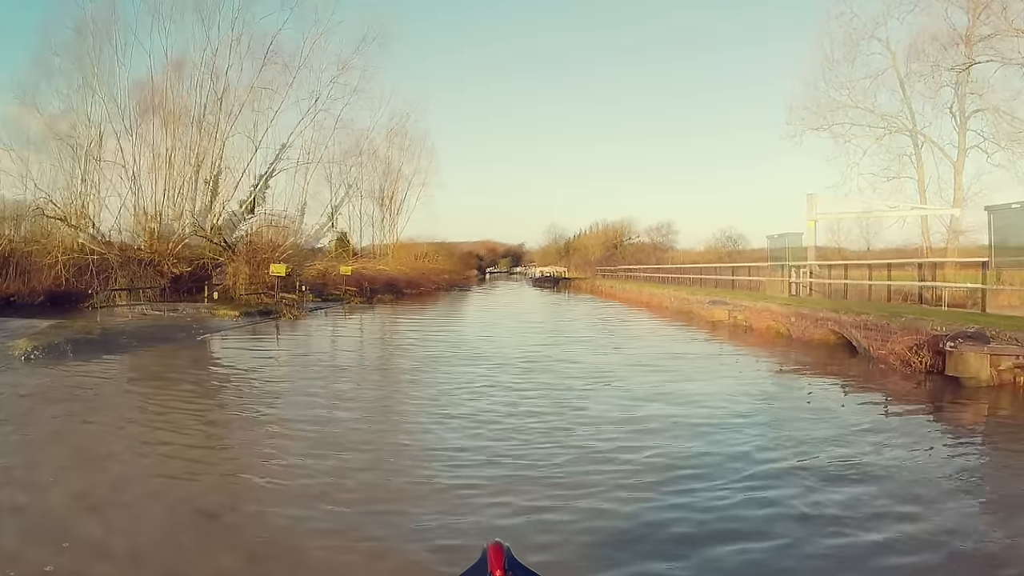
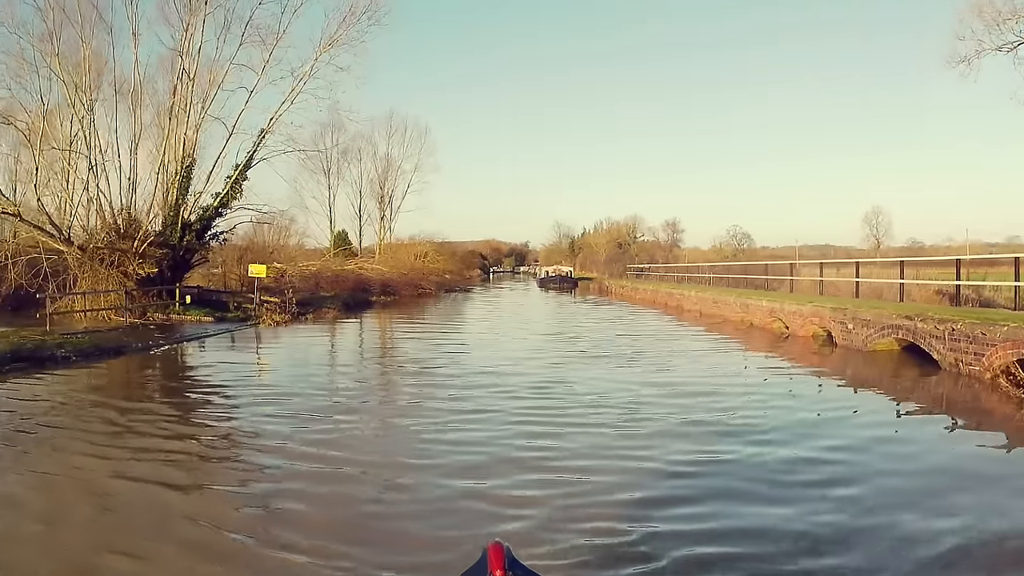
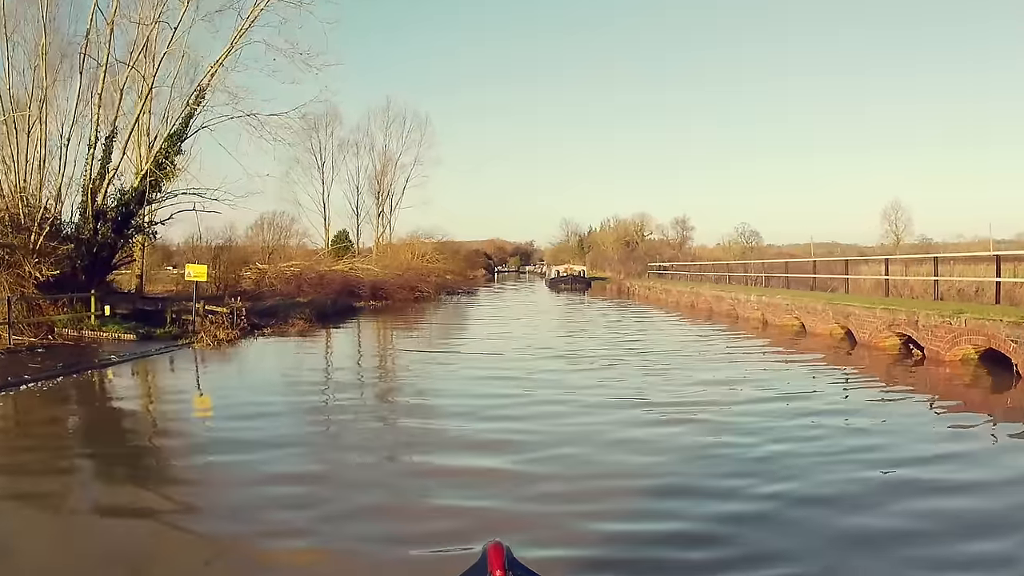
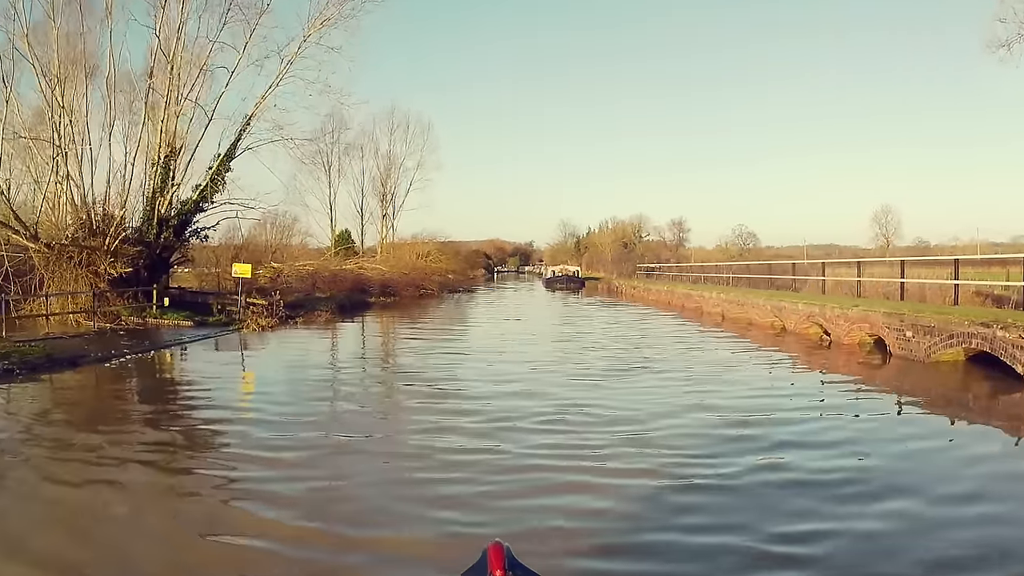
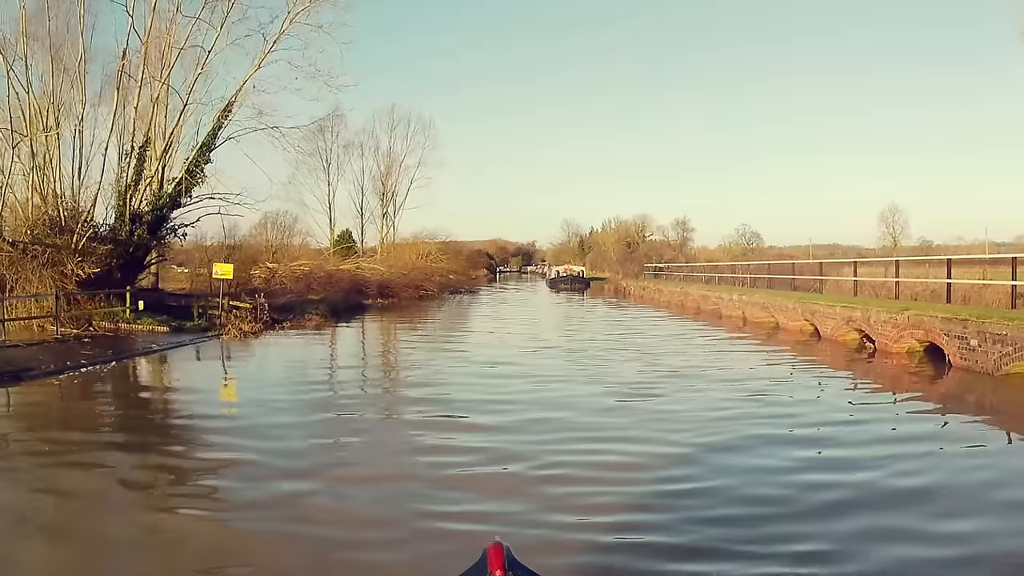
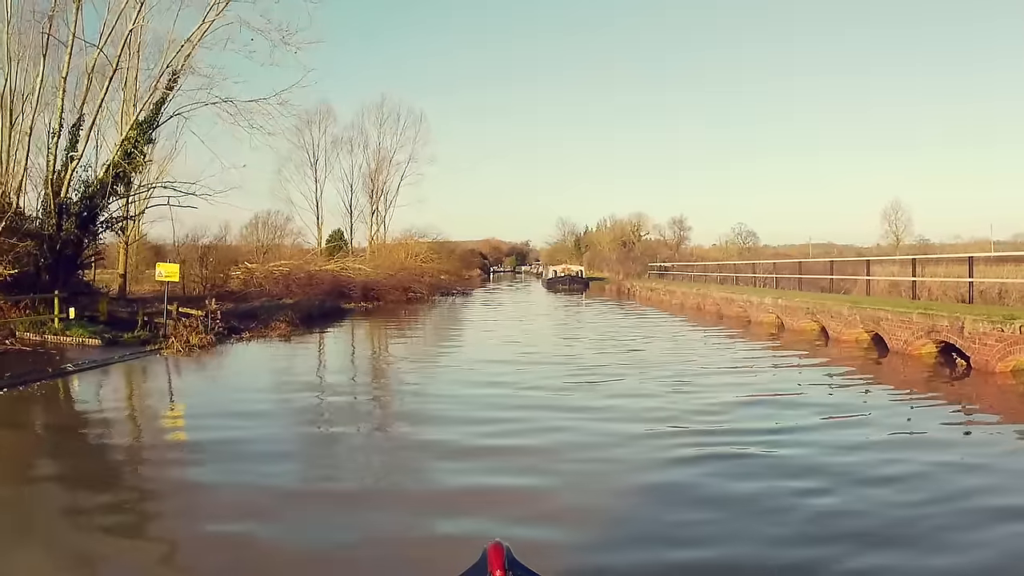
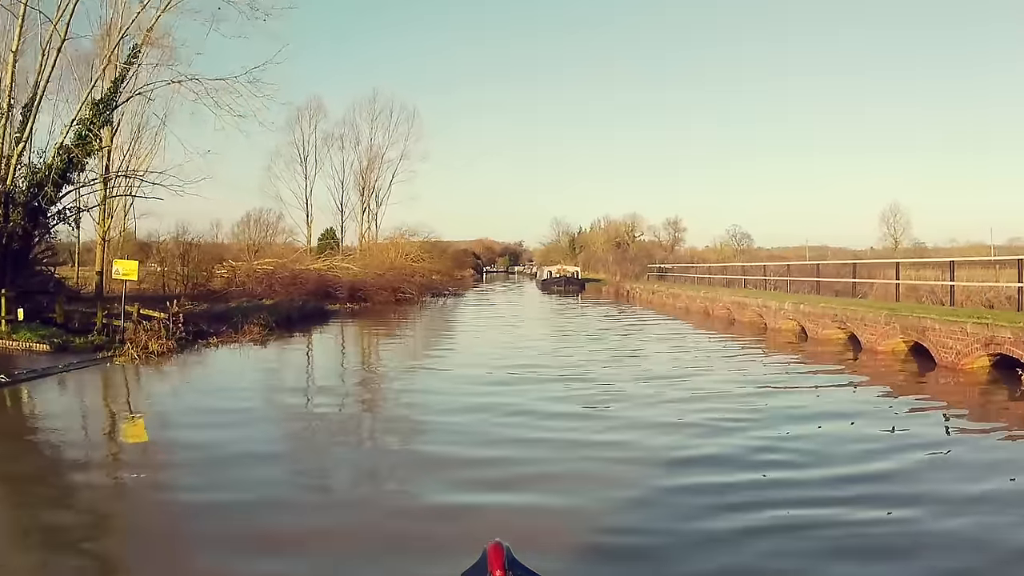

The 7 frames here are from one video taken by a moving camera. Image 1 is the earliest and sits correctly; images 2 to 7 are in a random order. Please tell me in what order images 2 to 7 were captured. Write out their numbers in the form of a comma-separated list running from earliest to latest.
2, 4, 5, 3, 6, 7
